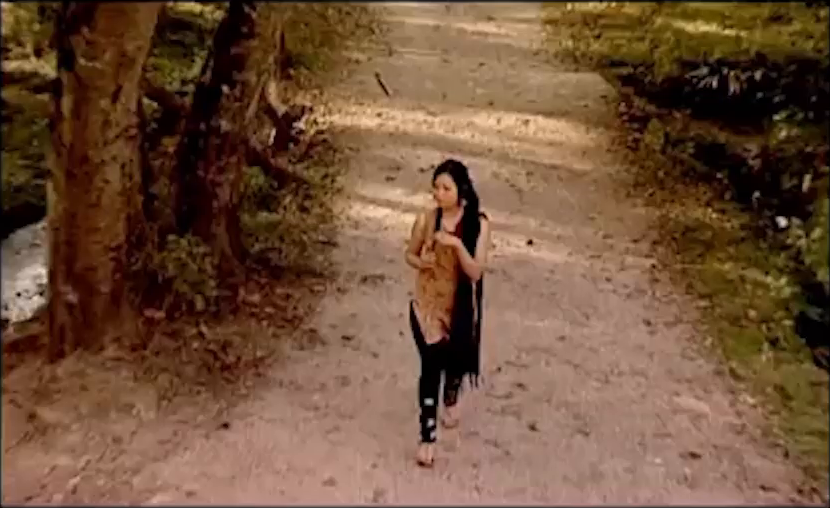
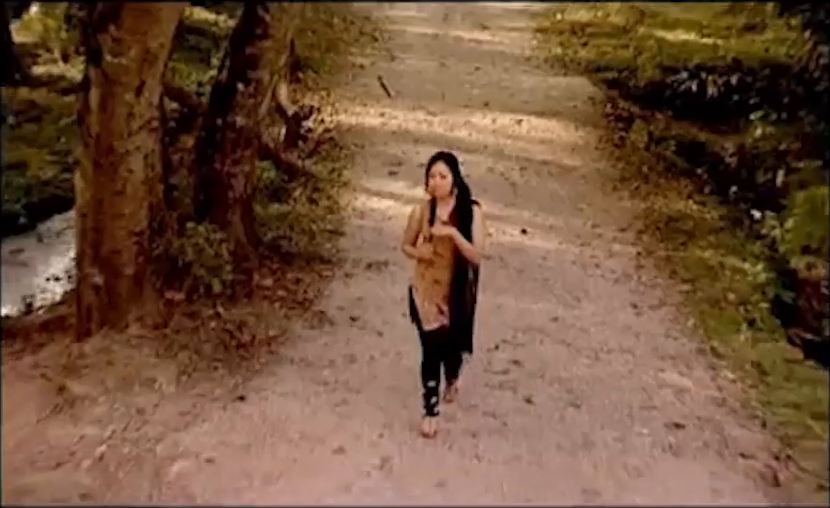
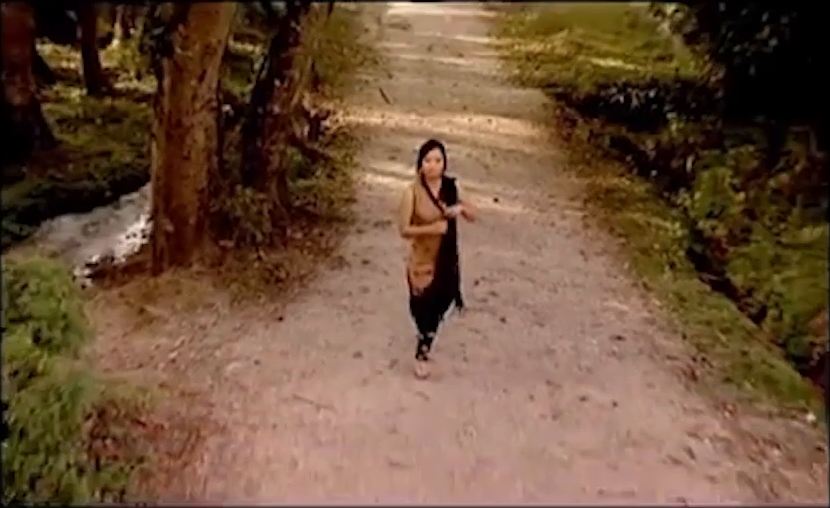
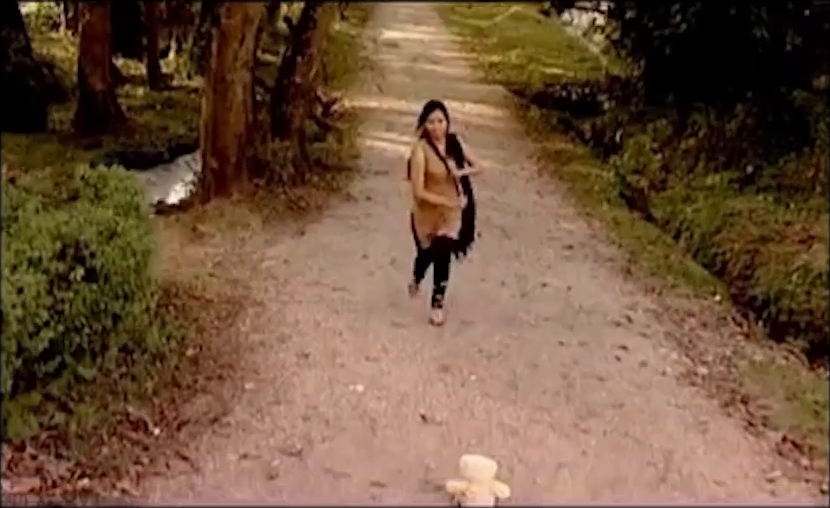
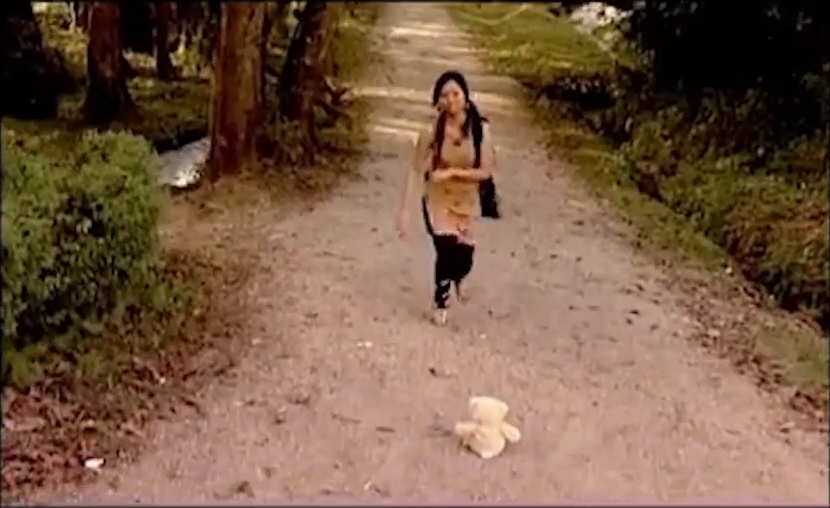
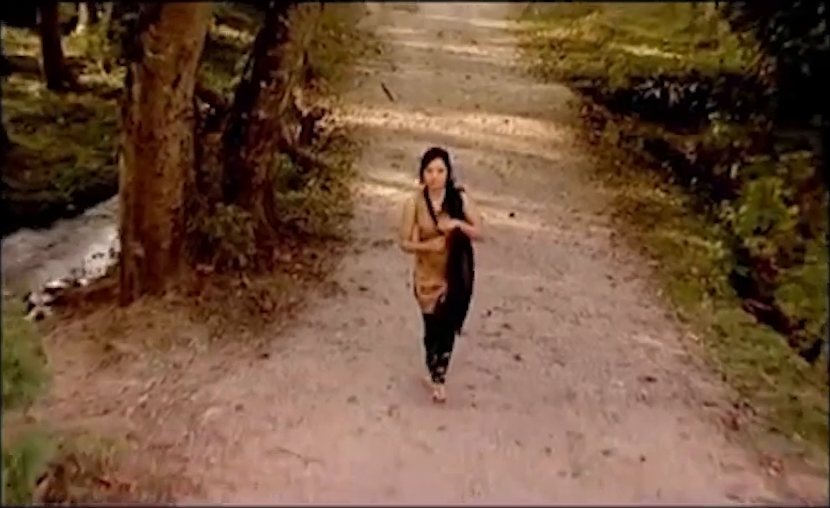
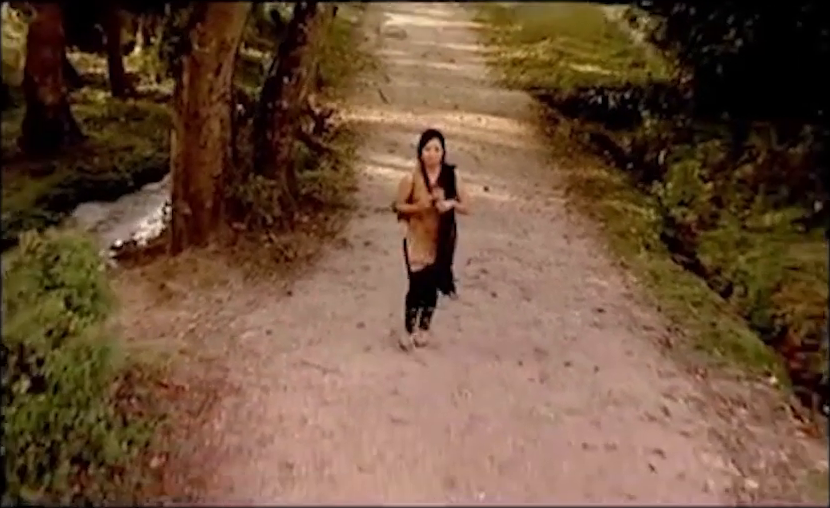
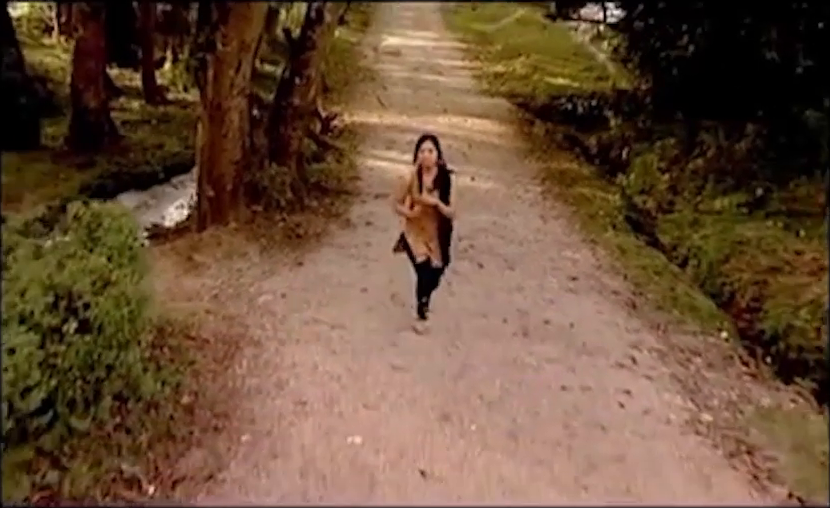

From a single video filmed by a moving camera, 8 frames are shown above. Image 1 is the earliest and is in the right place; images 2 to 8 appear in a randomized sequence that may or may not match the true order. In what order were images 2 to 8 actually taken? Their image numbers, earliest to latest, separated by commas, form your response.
2, 6, 3, 7, 8, 4, 5
